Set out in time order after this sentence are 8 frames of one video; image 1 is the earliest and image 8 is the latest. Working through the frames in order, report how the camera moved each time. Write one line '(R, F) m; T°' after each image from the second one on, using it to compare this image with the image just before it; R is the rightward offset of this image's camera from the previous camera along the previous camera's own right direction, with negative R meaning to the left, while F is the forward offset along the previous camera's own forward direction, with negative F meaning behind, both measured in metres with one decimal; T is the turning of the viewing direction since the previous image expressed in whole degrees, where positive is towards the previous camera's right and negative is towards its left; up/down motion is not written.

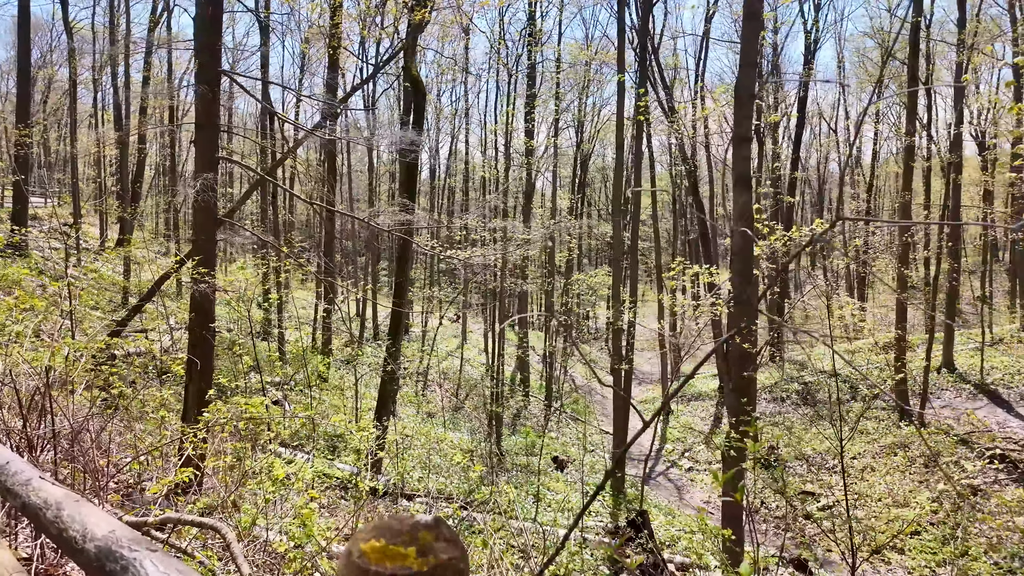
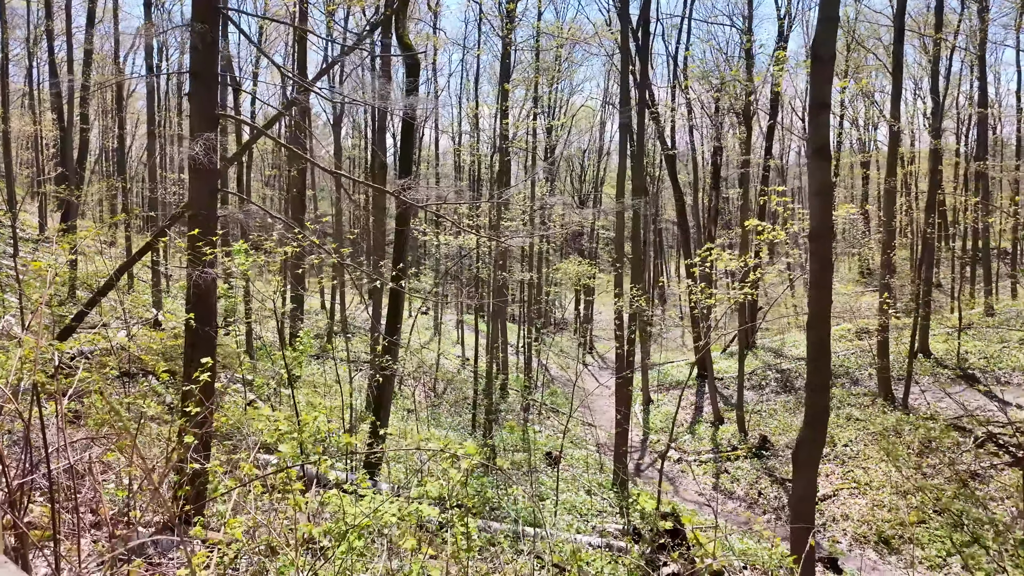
(-0.4, +0.4) m; +4°
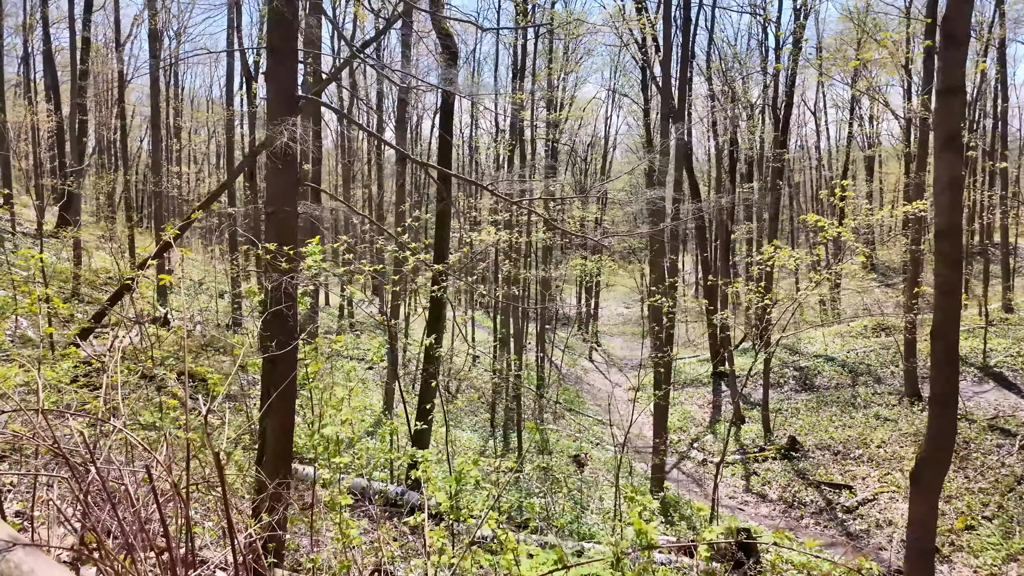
(-0.4, +0.3) m; +1°
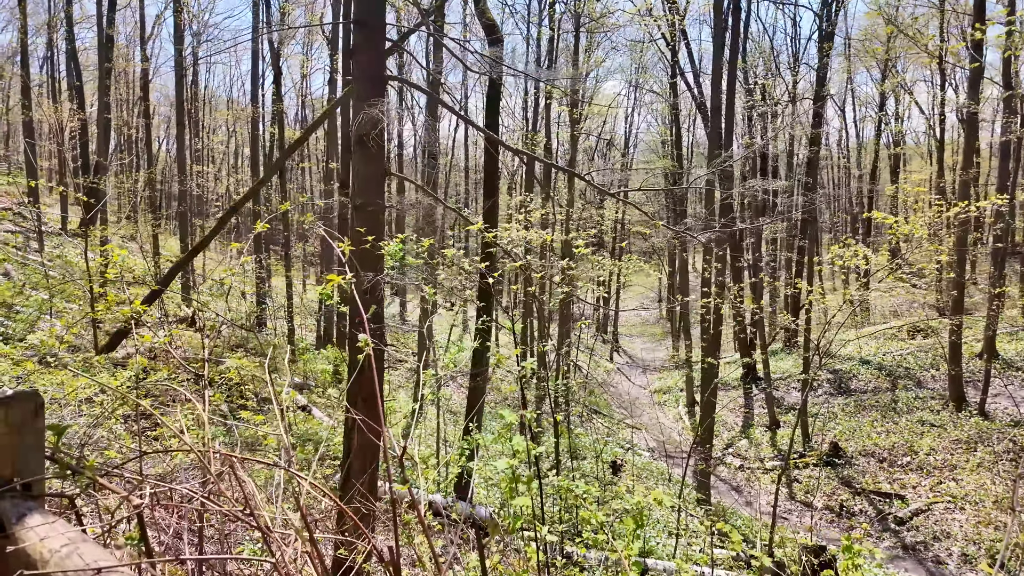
(-0.3, +0.2) m; -1°
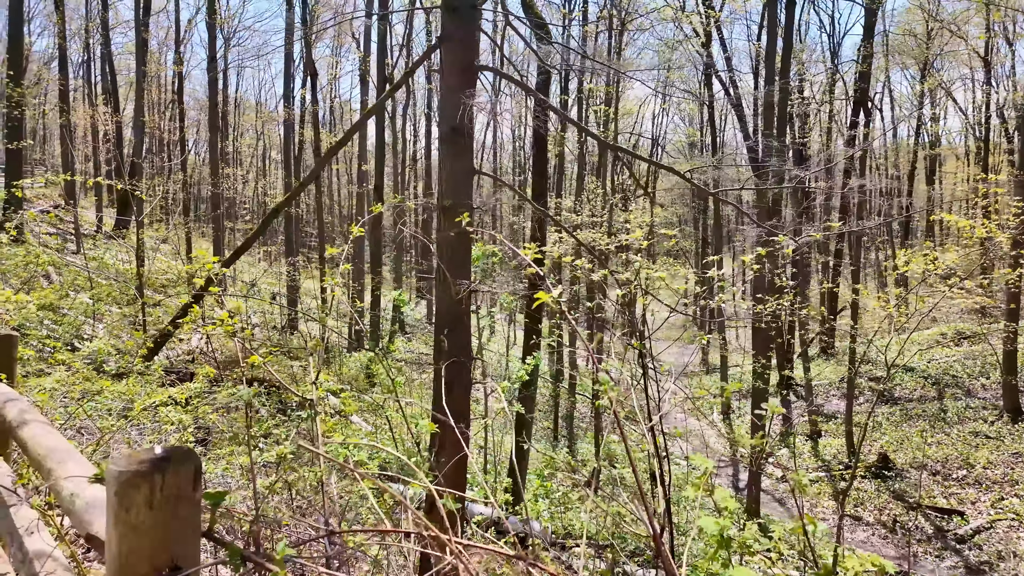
(-0.2, +0.2) m; -2°
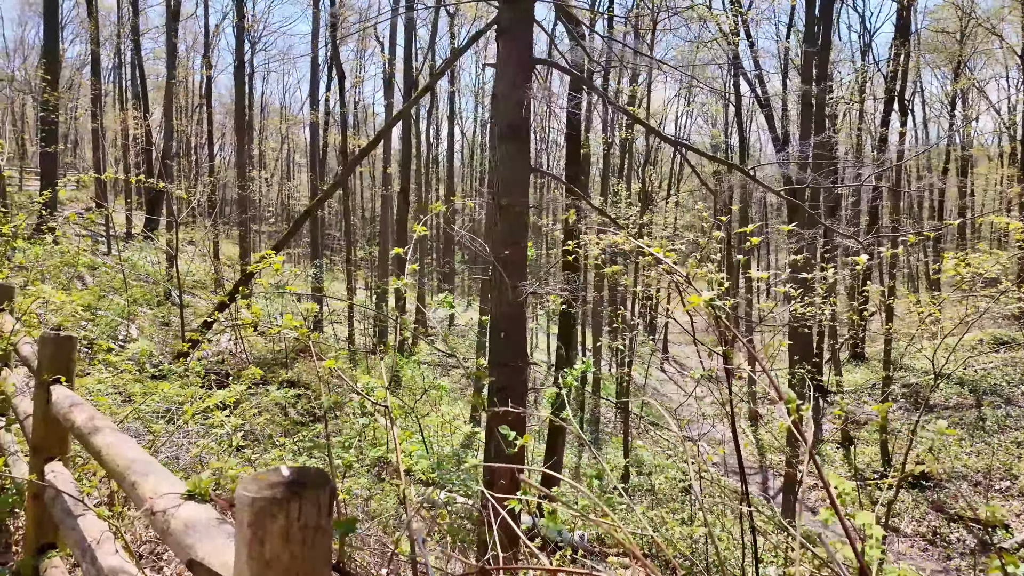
(-0.1, +0.1) m; -2°
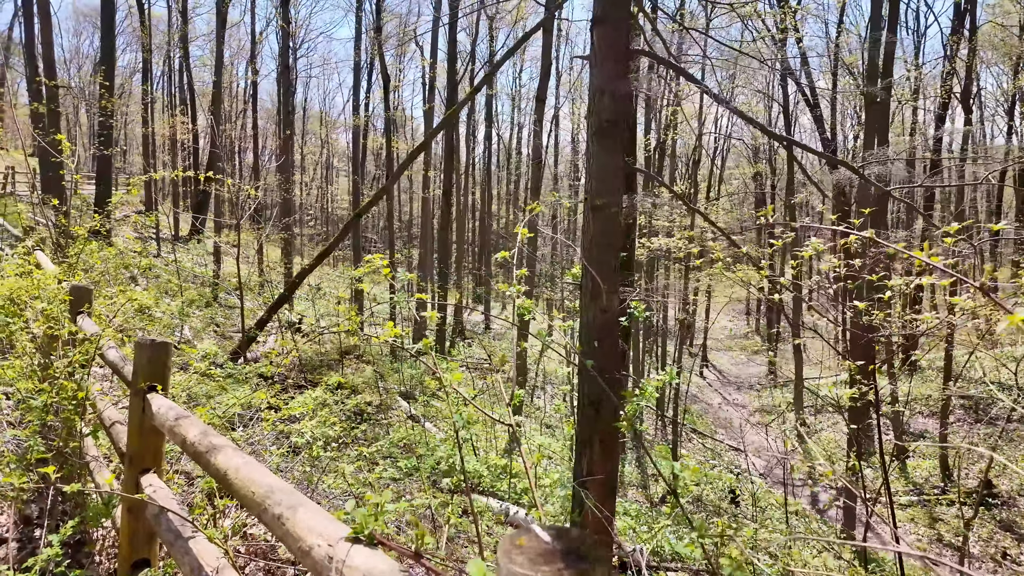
(-0.2, +0.1) m; -3°
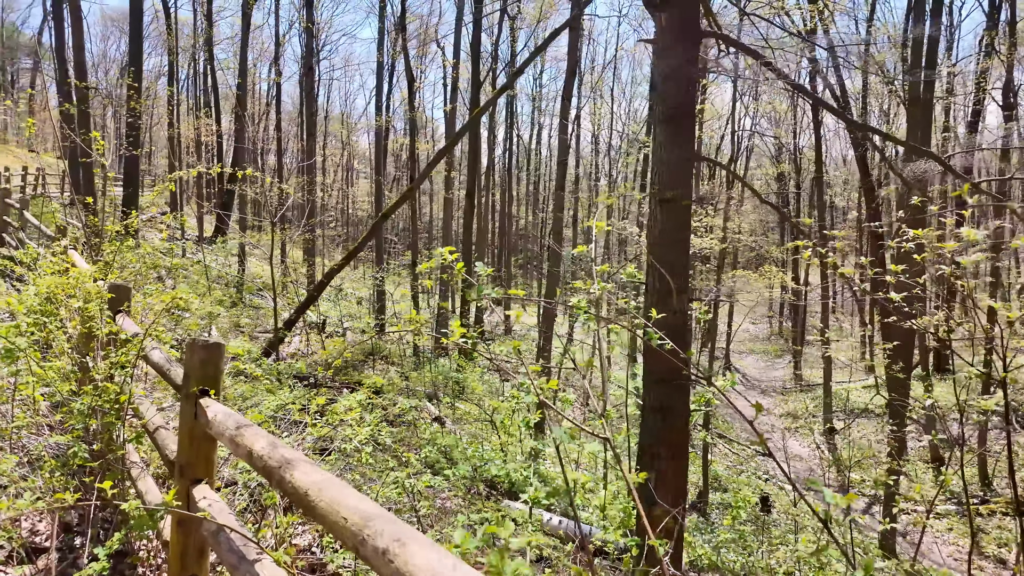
(-0.1, +0.1) m; -2°
